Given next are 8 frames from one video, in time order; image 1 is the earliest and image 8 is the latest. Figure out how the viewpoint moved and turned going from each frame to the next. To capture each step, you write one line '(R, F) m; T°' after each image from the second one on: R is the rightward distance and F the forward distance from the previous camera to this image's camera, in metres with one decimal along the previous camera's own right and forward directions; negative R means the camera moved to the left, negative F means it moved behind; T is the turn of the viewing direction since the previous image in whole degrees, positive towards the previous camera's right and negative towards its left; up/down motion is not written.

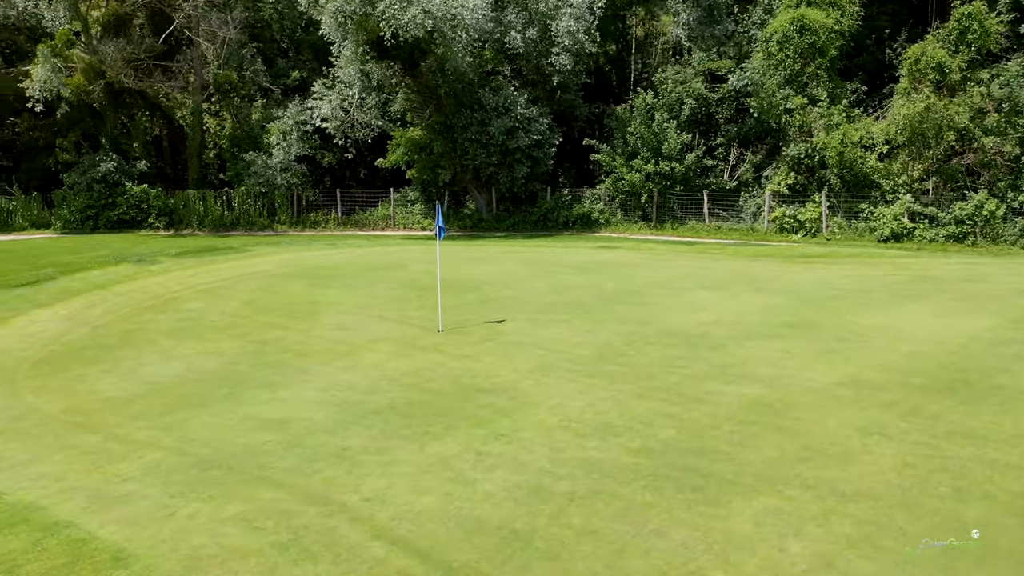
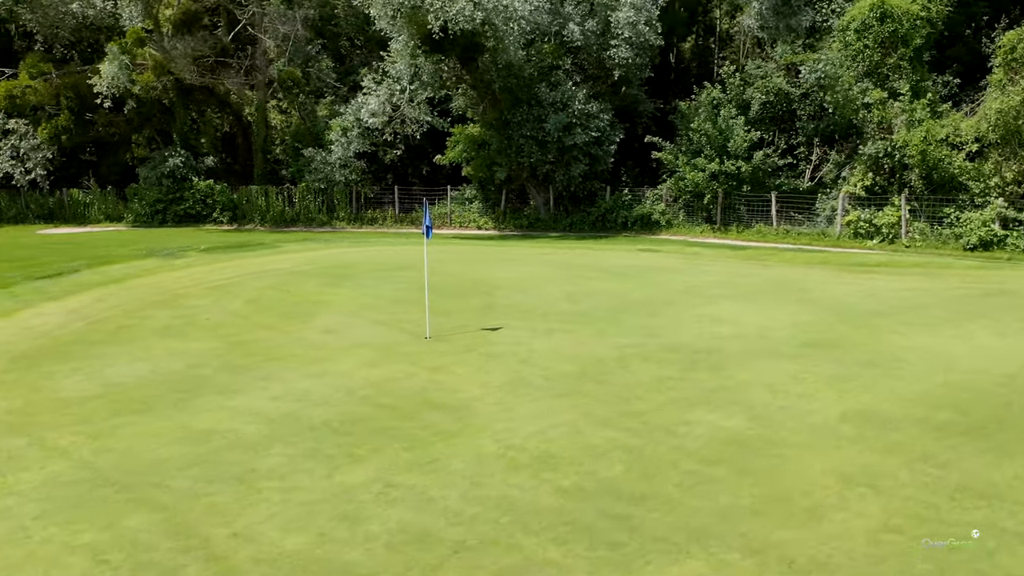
(+1.1, +0.9) m; -7°
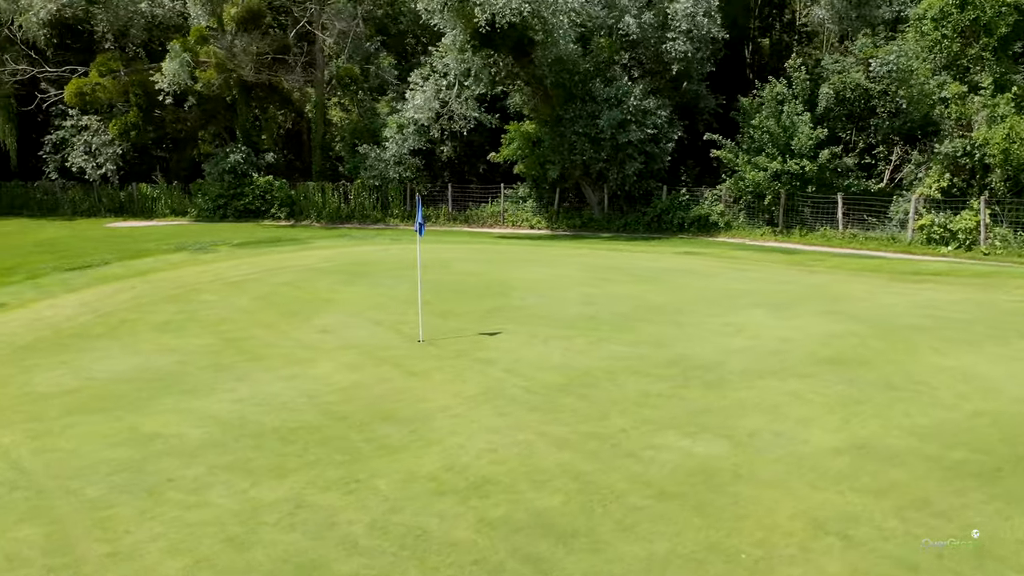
(+0.9, +0.6) m; -6°
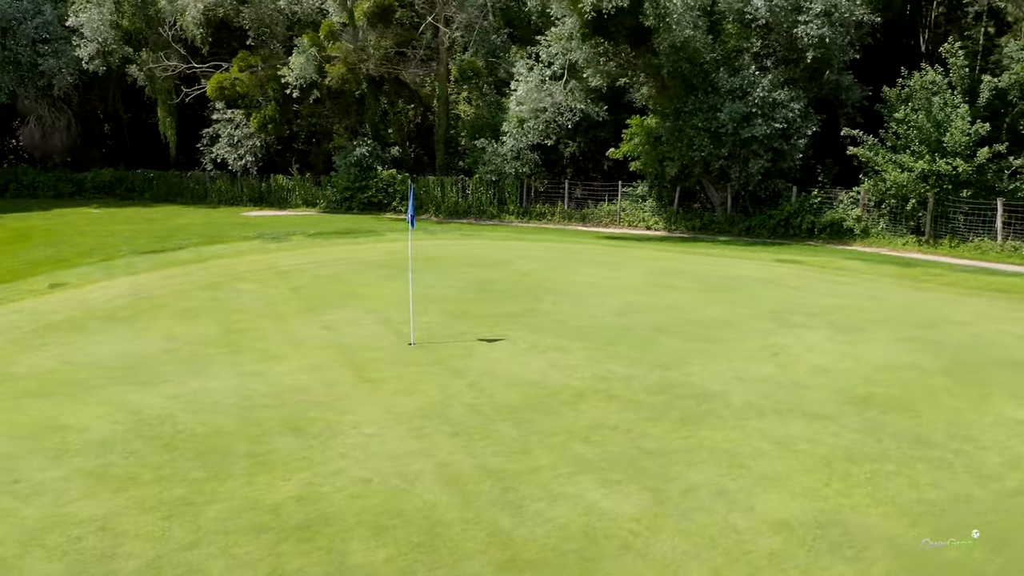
(+1.6, +1.2) m; -12°
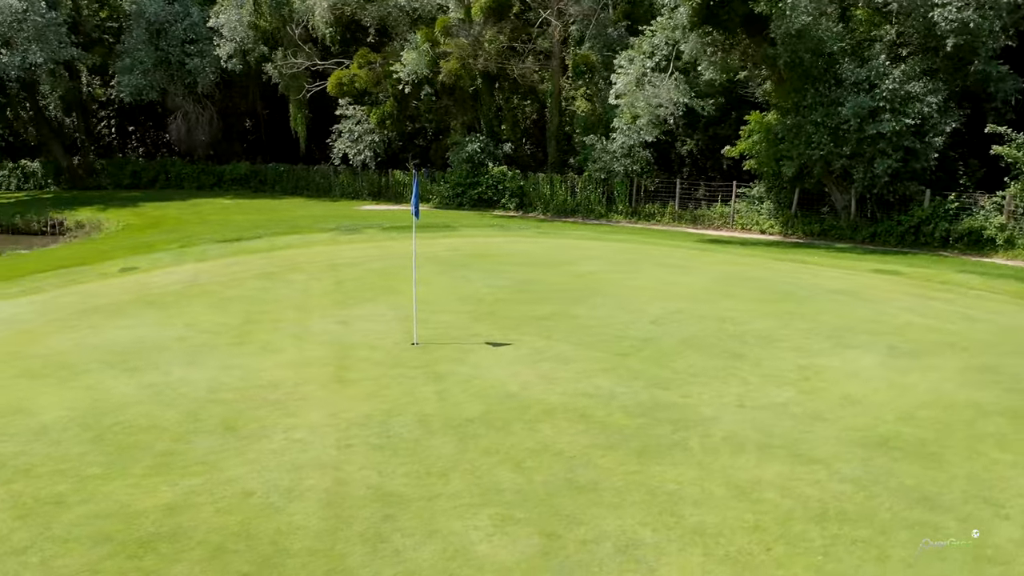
(+1.2, +0.8) m; -10°
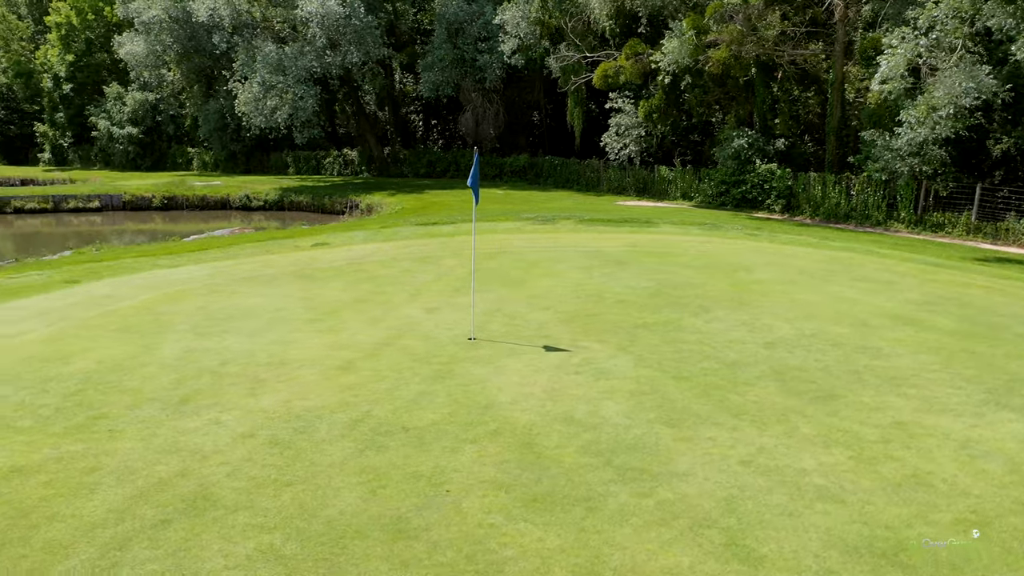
(+1.9, +1.3) m; -22°
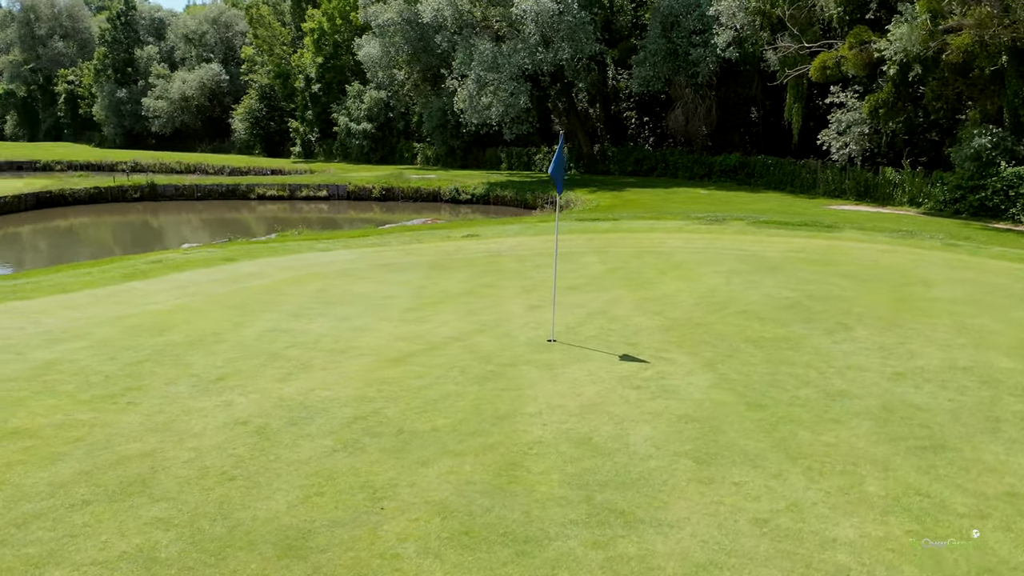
(+1.0, +0.7) m; -16°
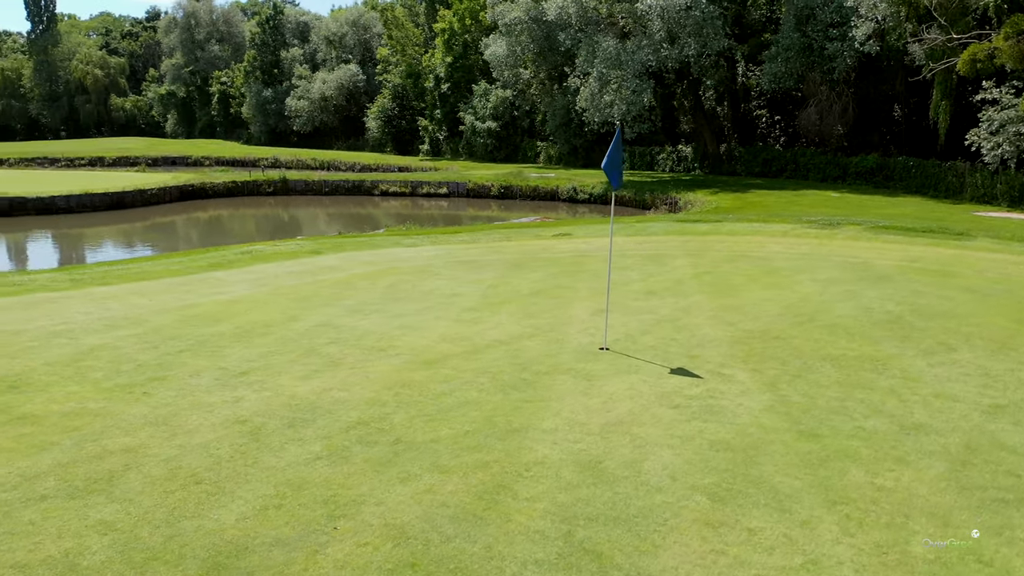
(+0.5, +0.4) m; -9°
